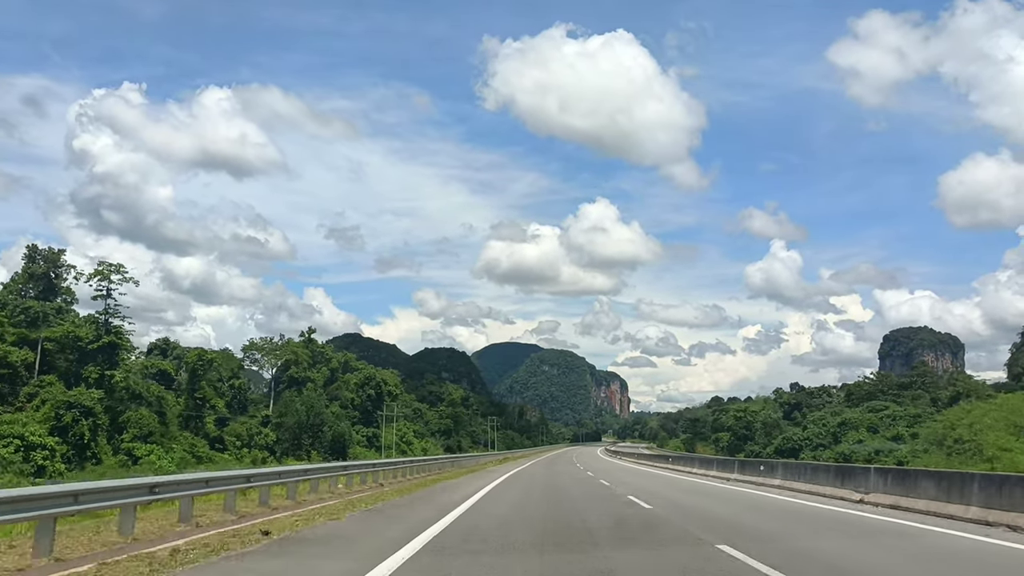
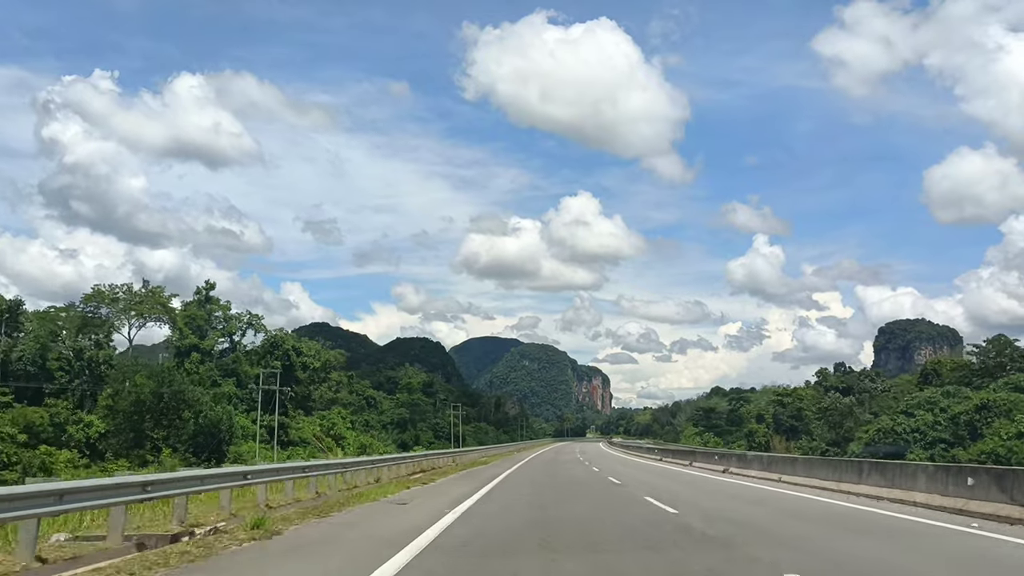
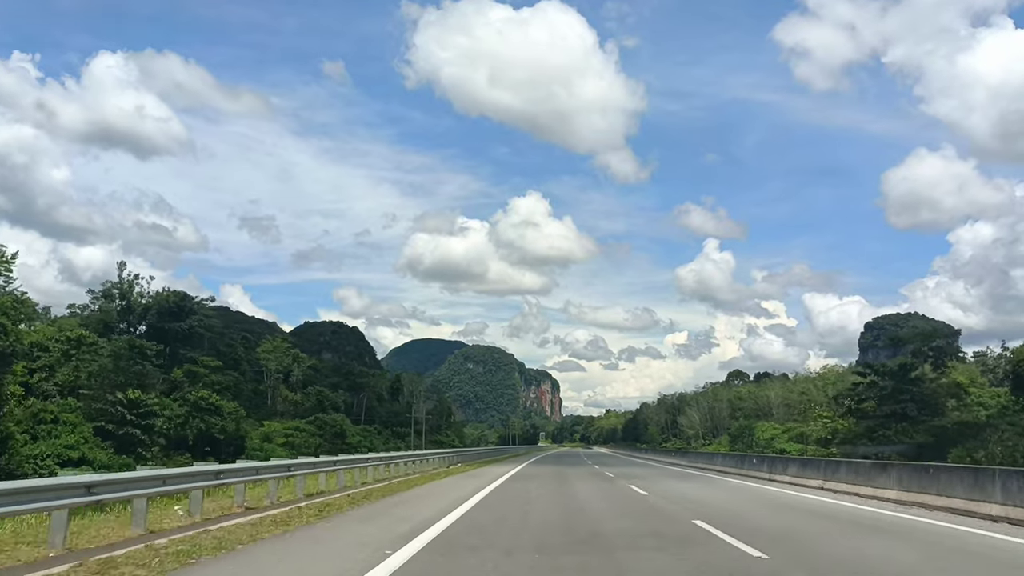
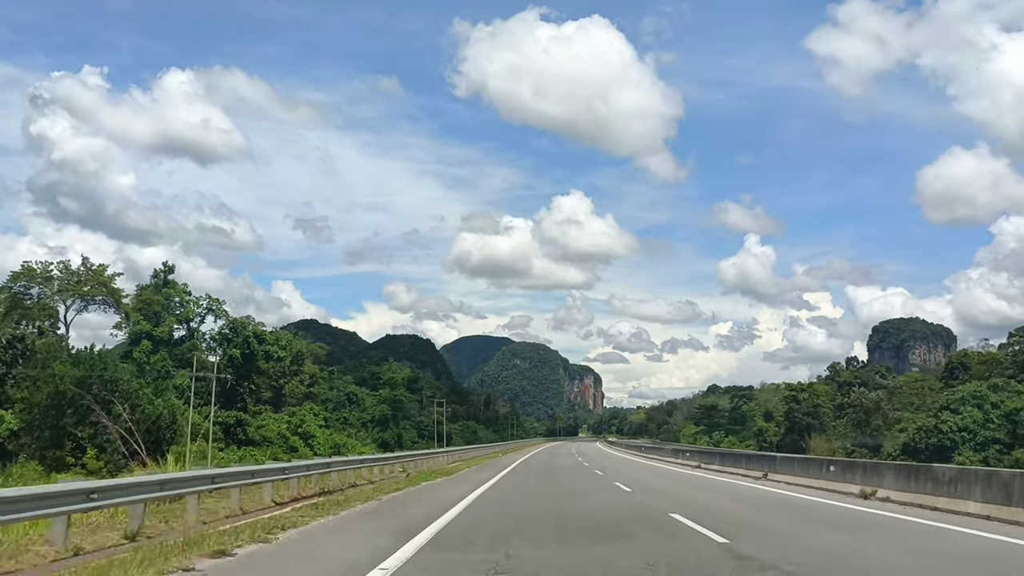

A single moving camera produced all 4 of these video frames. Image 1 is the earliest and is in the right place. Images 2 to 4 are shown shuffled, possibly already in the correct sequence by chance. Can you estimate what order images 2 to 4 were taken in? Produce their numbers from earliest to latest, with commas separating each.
2, 4, 3
